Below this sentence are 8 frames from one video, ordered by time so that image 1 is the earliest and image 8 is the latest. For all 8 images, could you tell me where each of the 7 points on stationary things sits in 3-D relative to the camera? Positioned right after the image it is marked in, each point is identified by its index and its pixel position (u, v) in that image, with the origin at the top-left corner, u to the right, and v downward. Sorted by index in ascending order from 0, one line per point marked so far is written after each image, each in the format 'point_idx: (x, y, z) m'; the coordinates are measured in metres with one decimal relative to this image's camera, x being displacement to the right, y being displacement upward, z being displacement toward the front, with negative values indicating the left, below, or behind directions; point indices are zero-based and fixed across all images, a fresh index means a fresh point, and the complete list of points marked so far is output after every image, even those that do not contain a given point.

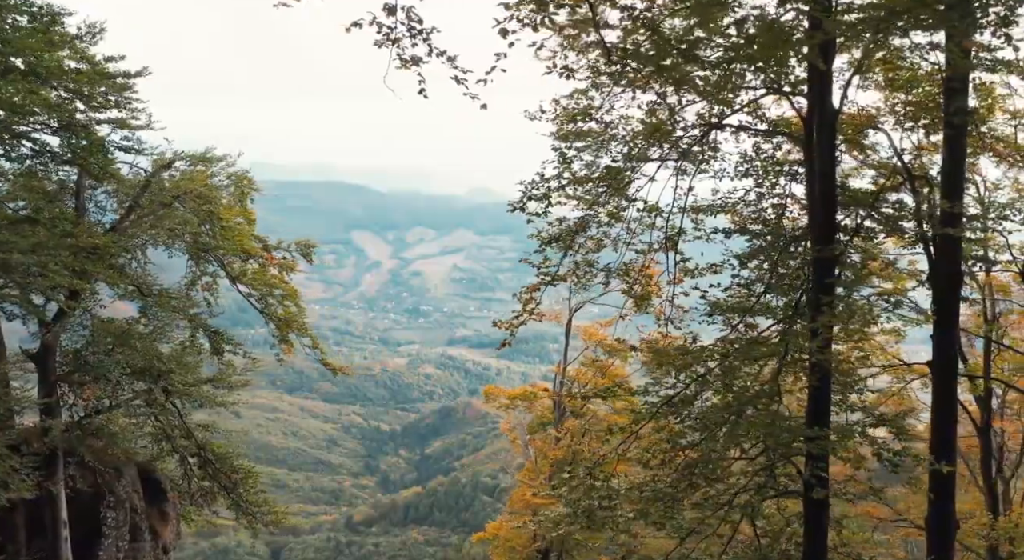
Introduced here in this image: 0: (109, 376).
0: (-6.4, -1.5, +19.1) m
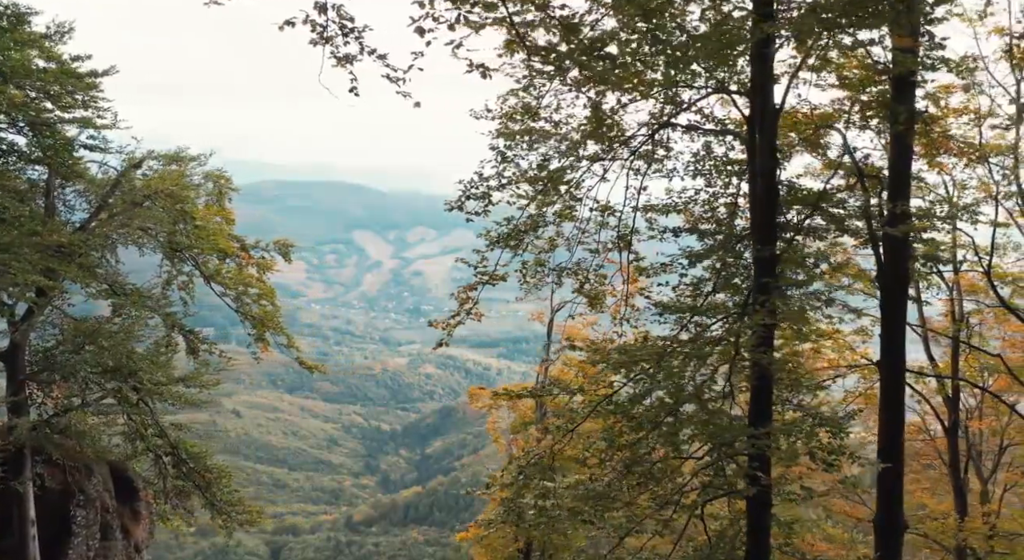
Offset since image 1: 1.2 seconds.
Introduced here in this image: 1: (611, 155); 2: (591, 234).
0: (-6.9, -1.5, +19.1) m
1: (+1.1, +1.3, +12.4) m
2: (+0.9, +0.5, +12.7) m
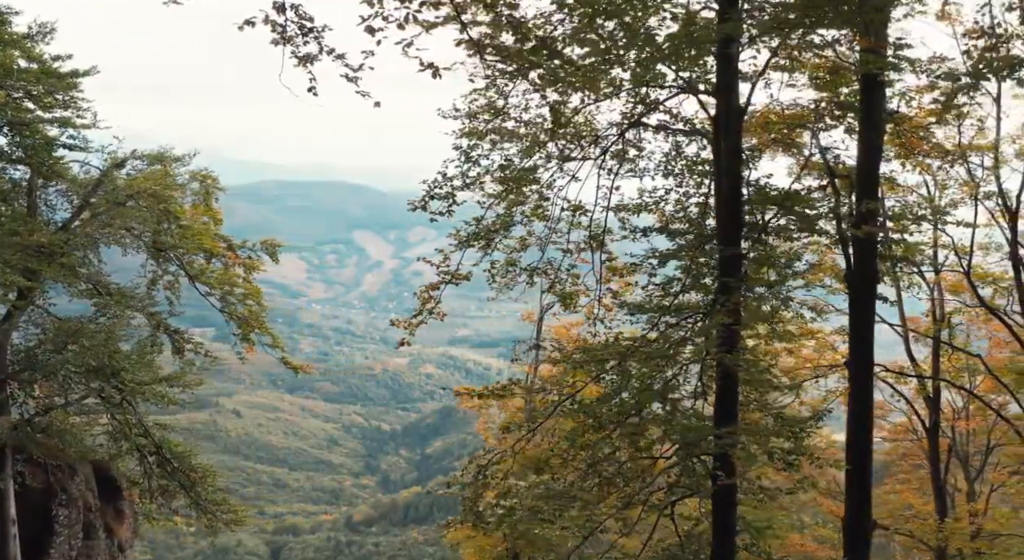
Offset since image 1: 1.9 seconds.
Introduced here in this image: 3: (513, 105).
0: (-7.2, -1.5, +19.1) m
1: (+0.8, +1.3, +12.4) m
2: (+0.5, +0.5, +12.7) m
3: (0.0, +1.7, +11.6) m
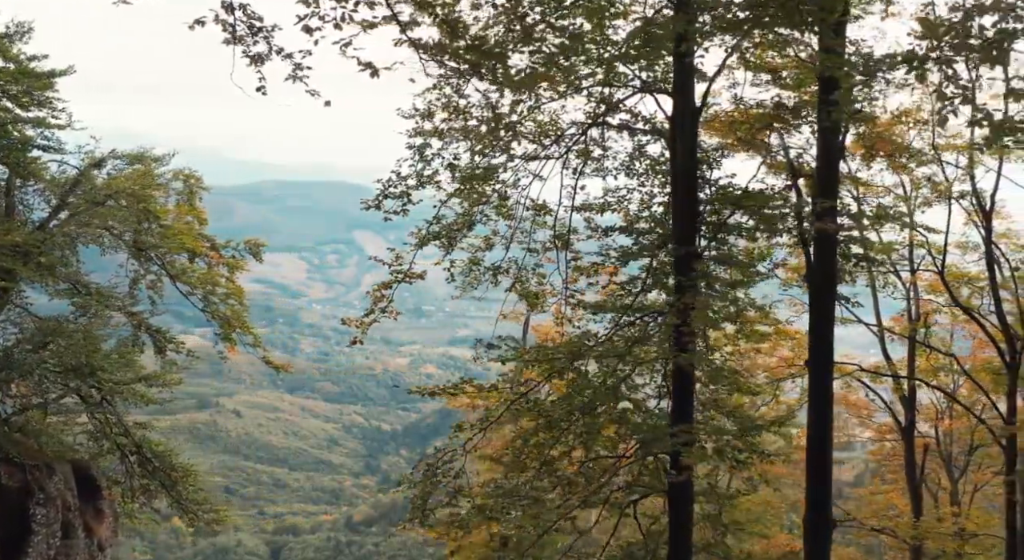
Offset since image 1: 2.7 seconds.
0: (-7.5, -1.5, +19.2) m
1: (+0.4, +1.3, +12.5) m
2: (+0.2, +0.5, +12.8) m
3: (-0.4, +1.7, +11.7) m
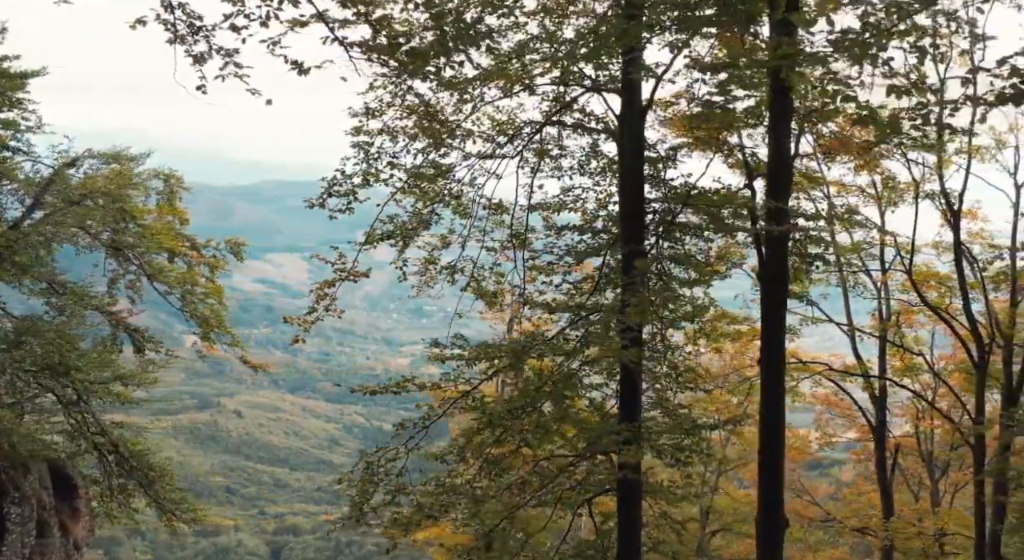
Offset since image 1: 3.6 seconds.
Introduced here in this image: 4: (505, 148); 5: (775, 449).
0: (-8.0, -1.5, +19.2) m
1: (-0.1, +1.3, +12.5) m
2: (-0.3, +0.5, +12.8) m
3: (-0.8, +1.7, +11.7) m
4: (-0.1, +1.4, +12.6) m
5: (+2.6, -1.6, +11.8) m
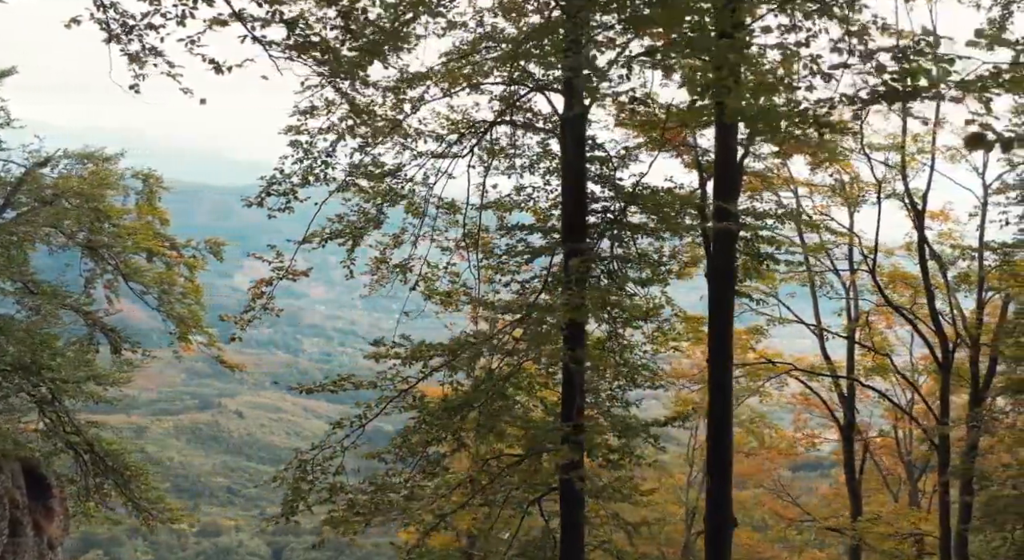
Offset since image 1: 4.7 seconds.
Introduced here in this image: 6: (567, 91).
0: (-8.4, -1.5, +19.3) m
1: (-0.6, +1.3, +12.5) m
2: (-0.8, +0.5, +12.8) m
3: (-1.4, +1.7, +11.7) m
4: (-0.6, +1.4, +12.6) m
5: (+2.1, -1.6, +11.8) m
6: (+0.6, +1.8, +11.6) m
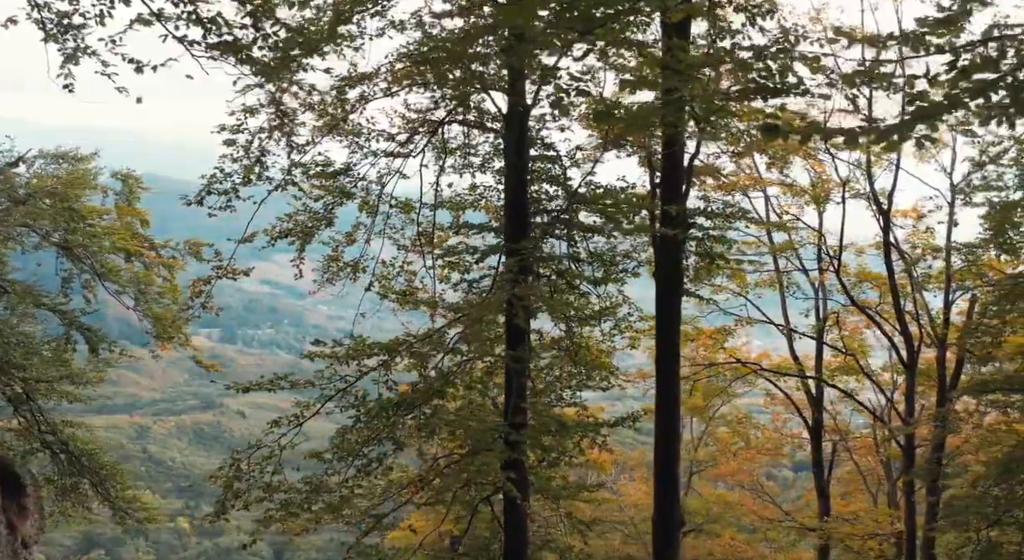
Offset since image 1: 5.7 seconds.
0: (-8.9, -1.5, +19.3) m
1: (-1.1, +1.3, +12.5) m
2: (-1.3, +0.5, +12.8) m
3: (-1.9, +1.7, +11.7) m
4: (-1.1, +1.4, +12.6) m
5: (+1.5, -1.6, +11.8) m
6: (+0.1, +1.8, +11.6) m
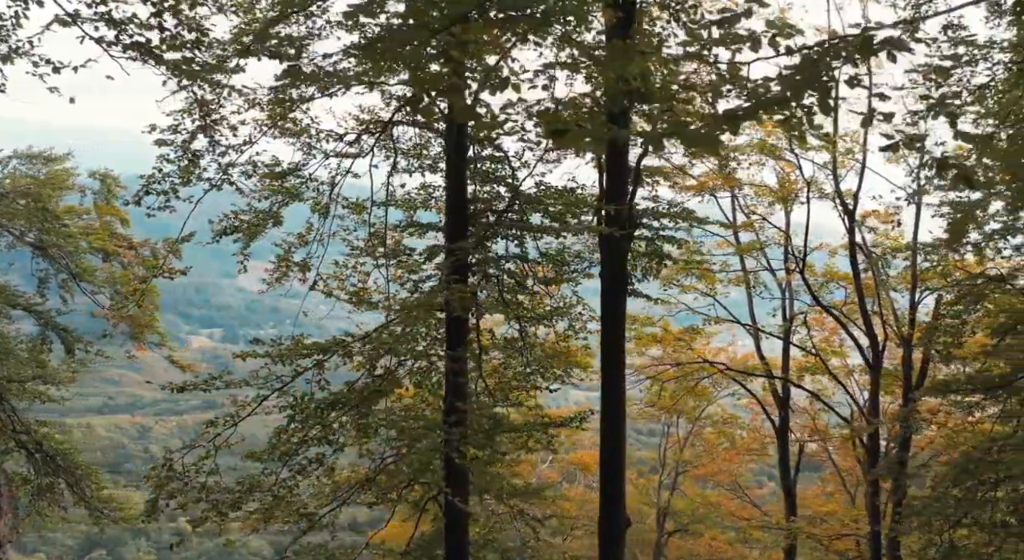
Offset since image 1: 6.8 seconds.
0: (-9.4, -1.5, +19.4) m
1: (-1.6, +1.3, +12.5) m
2: (-1.8, +0.5, +12.8) m
3: (-2.4, +1.7, +11.8) m
4: (-1.6, +1.4, +12.6) m
5: (+1.0, -1.6, +11.8) m
6: (-0.4, +1.8, +11.6) m
